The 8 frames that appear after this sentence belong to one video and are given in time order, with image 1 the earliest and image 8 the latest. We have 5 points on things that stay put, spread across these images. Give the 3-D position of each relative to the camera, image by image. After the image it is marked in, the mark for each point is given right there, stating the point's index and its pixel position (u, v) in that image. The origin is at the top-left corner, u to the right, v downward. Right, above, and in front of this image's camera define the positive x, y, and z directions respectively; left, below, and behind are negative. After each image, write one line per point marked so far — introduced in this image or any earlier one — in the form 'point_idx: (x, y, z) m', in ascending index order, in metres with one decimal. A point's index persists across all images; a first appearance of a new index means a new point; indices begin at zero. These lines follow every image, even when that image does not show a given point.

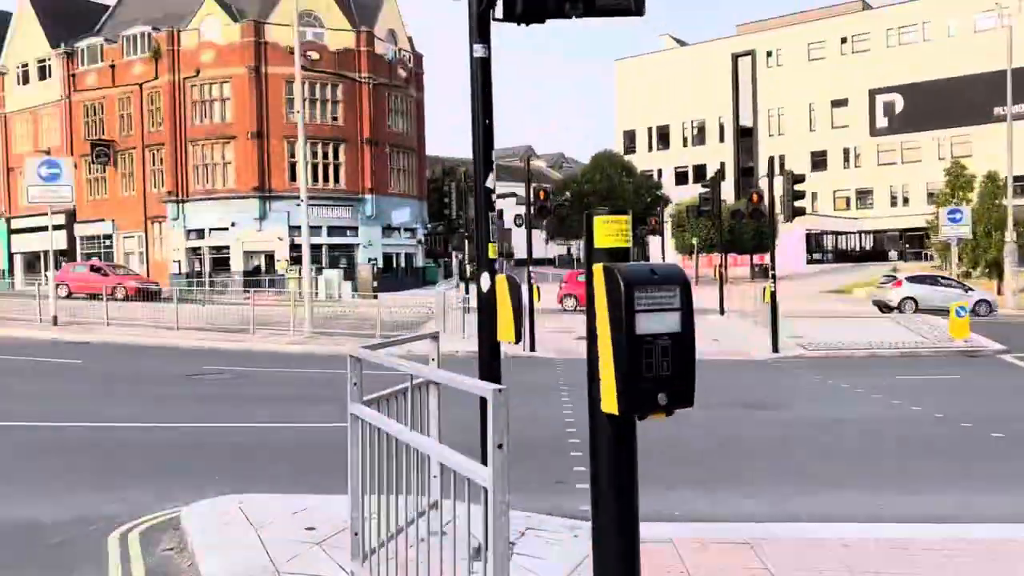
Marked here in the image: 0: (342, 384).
0: (-3.0, -1.6, +13.7) m
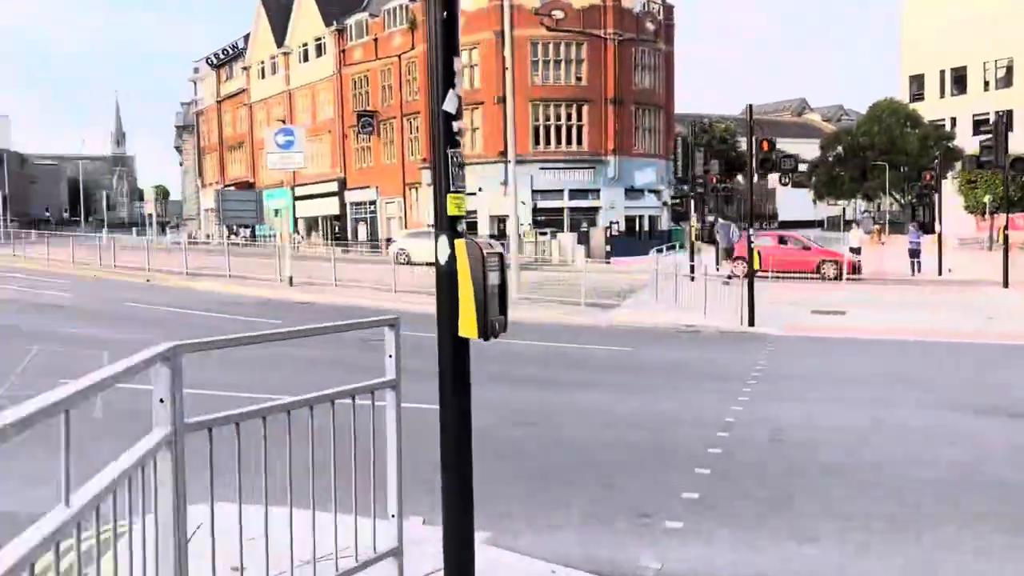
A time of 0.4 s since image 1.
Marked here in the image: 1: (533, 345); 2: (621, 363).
0: (-0.2, -1.1, +12.7) m
1: (+0.3, -1.0, +14.1) m
2: (+1.5, -1.1, +11.7) m
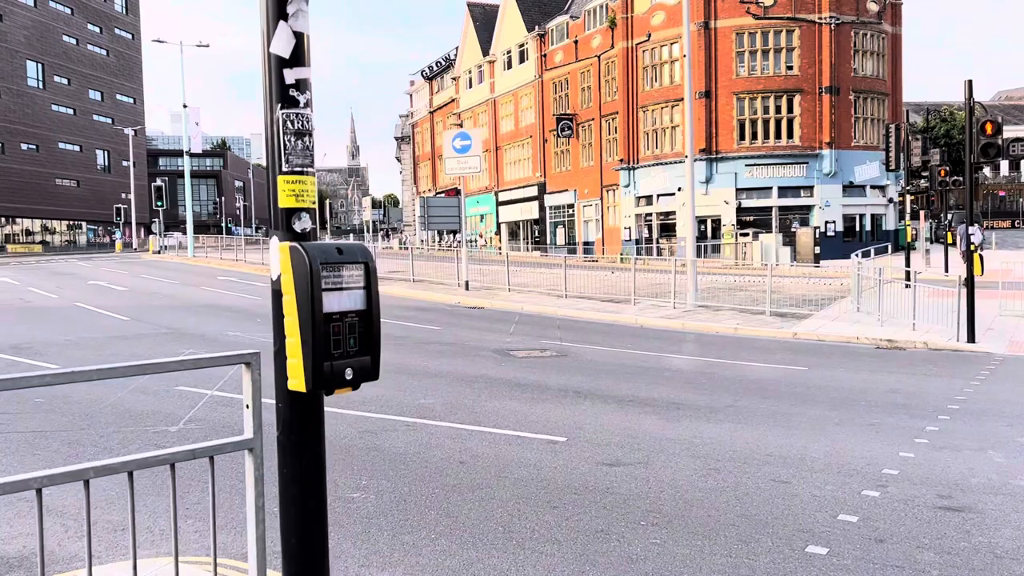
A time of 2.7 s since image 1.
0: (+1.9, -1.2, +11.3) m
1: (+2.7, -1.1, +12.6) m
2: (+3.3, -1.2, +10.0) m
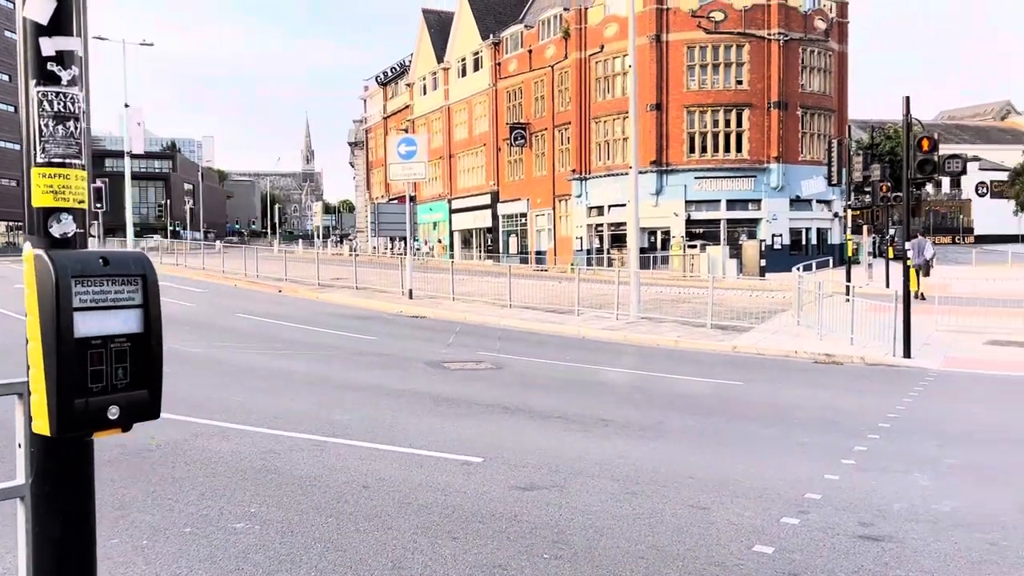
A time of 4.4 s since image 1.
0: (+0.9, -1.3, +11.0) m
1: (+1.7, -1.3, +12.3) m
2: (+2.4, -1.4, +9.8) m
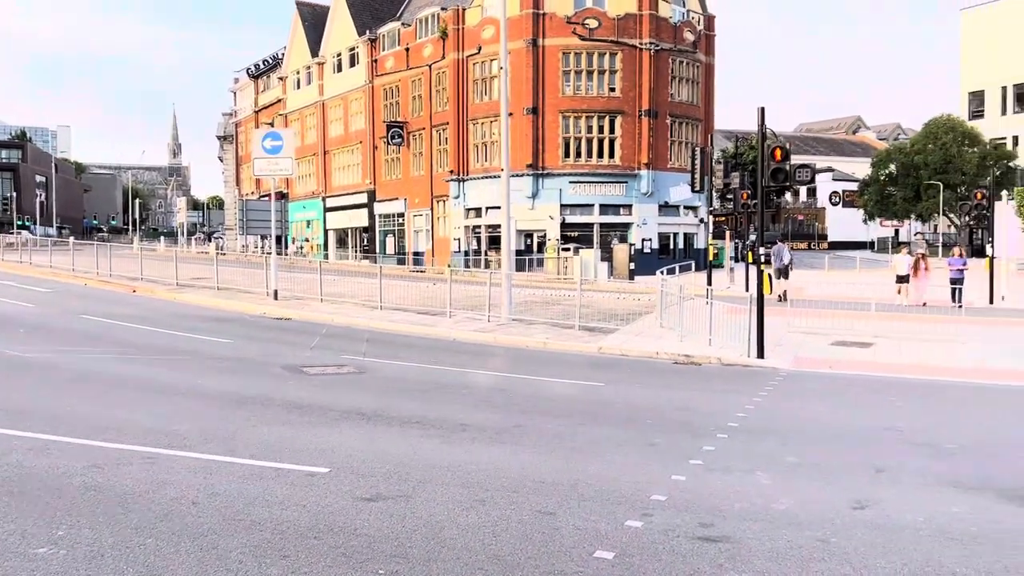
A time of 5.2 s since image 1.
0: (-1.0, -1.4, +10.8) m
1: (-0.3, -1.4, +12.2) m
2: (+0.7, -1.4, +9.8) m
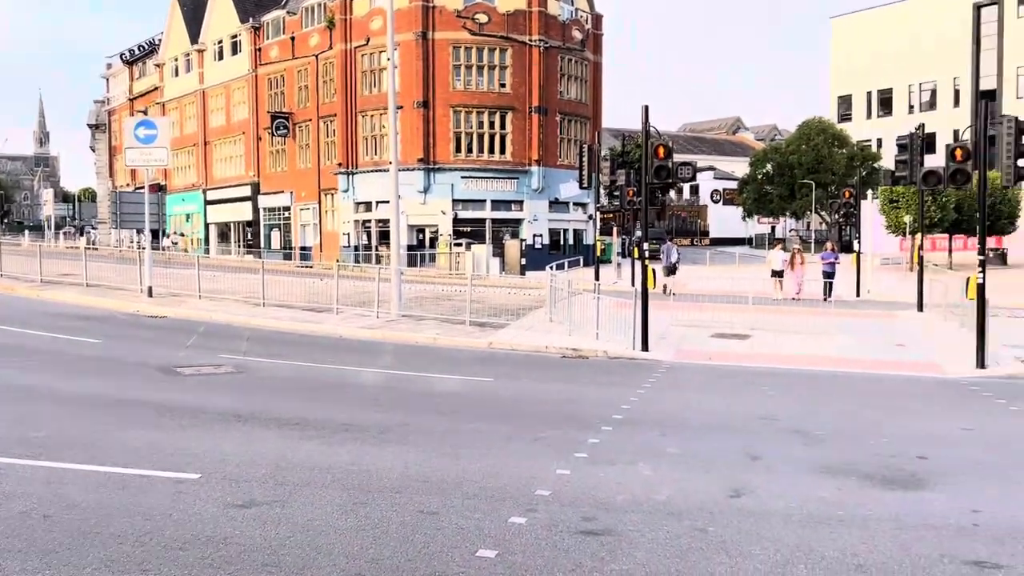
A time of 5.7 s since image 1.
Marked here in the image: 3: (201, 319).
0: (-2.4, -1.3, +10.5) m
1: (-2.0, -1.3, +12.0) m
2: (-0.6, -1.4, +9.7) m
3: (-7.2, -0.7, +18.5) m
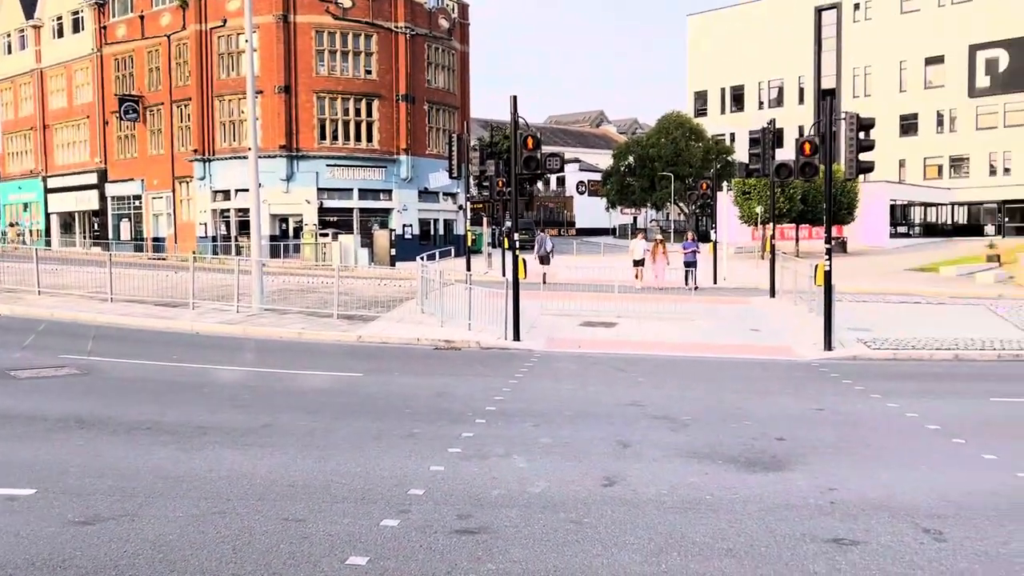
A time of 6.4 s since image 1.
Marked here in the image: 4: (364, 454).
0: (-4.1, -1.2, +9.8) m
1: (-3.9, -1.2, +11.3) m
2: (-2.2, -1.3, +9.3) m
3: (-10.0, -0.6, +17.0) m
4: (-1.2, -1.4, +6.7) m
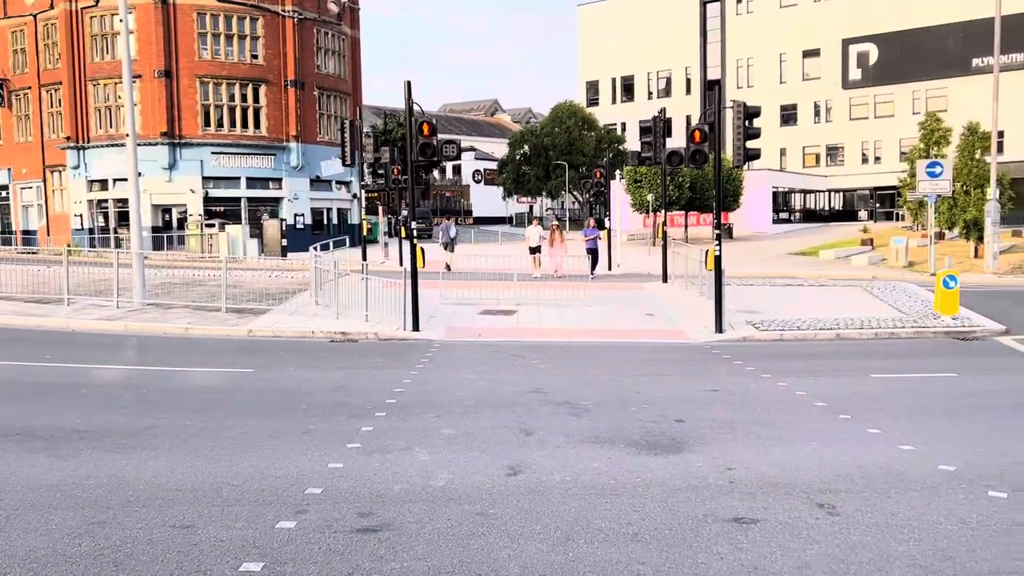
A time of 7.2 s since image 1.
0: (-5.2, -1.2, +9.1) m
1: (-5.2, -1.1, +10.6) m
2: (-3.3, -1.2, +8.9) m
3: (-12.1, -0.6, +15.5) m
4: (-2.0, -1.3, +6.4) m
